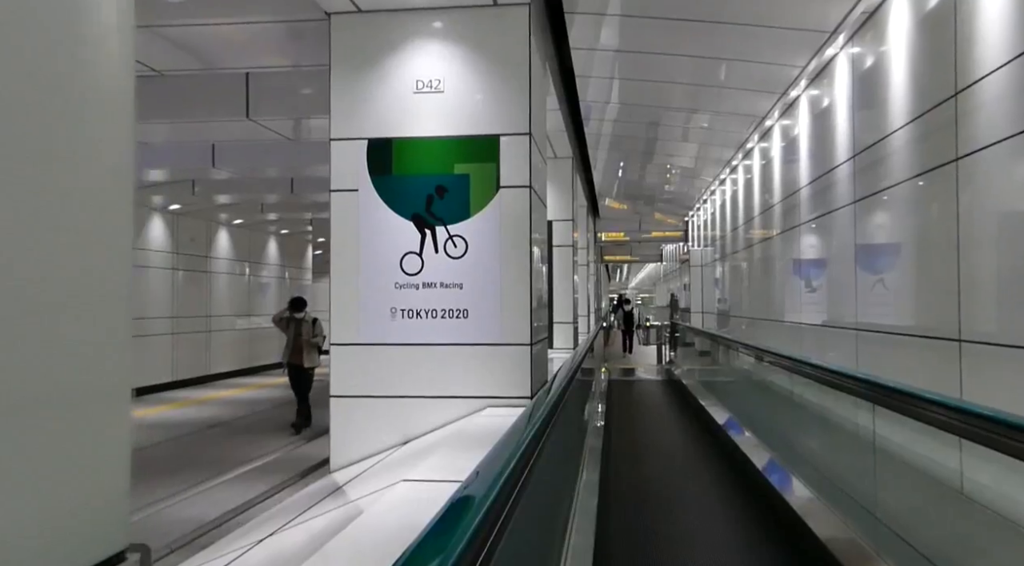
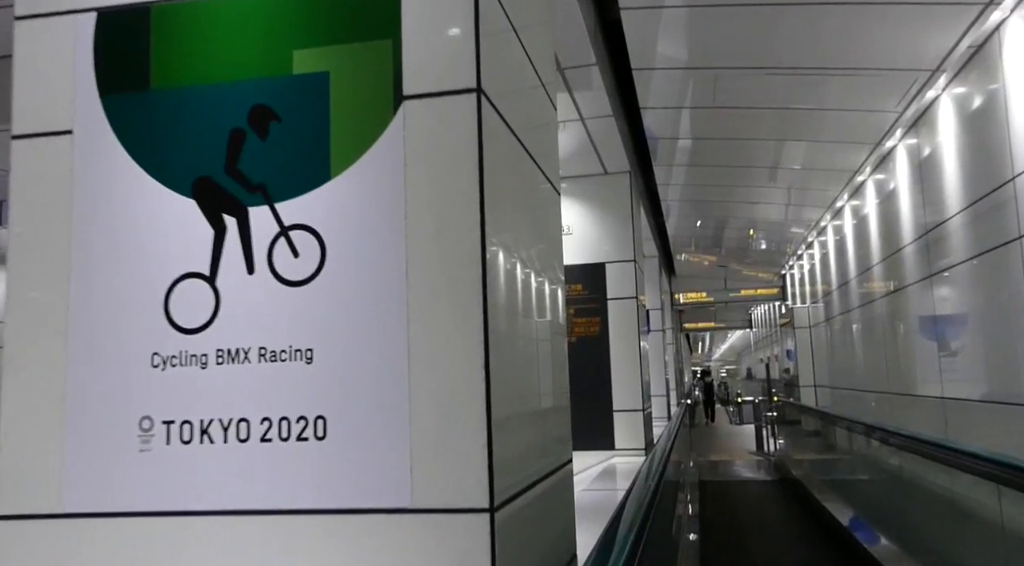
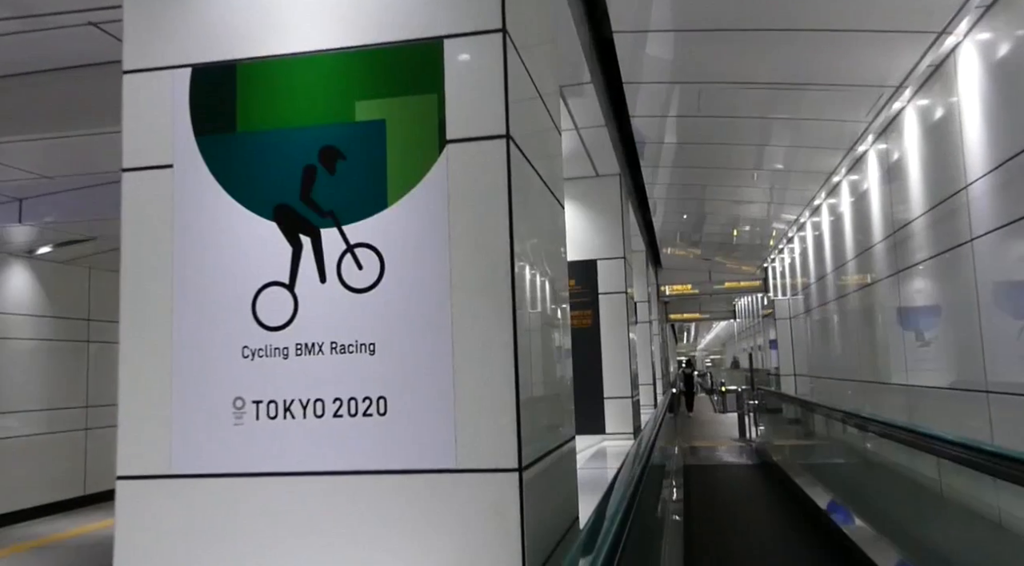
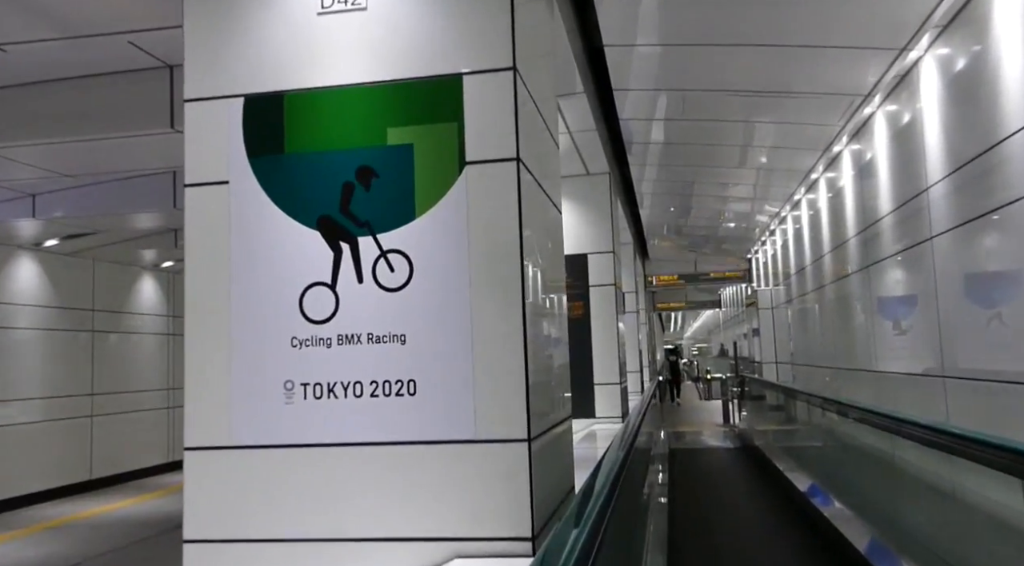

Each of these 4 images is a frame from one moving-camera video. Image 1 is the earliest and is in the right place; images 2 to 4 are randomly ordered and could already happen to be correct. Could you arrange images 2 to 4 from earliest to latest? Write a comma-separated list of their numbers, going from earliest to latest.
4, 3, 2
